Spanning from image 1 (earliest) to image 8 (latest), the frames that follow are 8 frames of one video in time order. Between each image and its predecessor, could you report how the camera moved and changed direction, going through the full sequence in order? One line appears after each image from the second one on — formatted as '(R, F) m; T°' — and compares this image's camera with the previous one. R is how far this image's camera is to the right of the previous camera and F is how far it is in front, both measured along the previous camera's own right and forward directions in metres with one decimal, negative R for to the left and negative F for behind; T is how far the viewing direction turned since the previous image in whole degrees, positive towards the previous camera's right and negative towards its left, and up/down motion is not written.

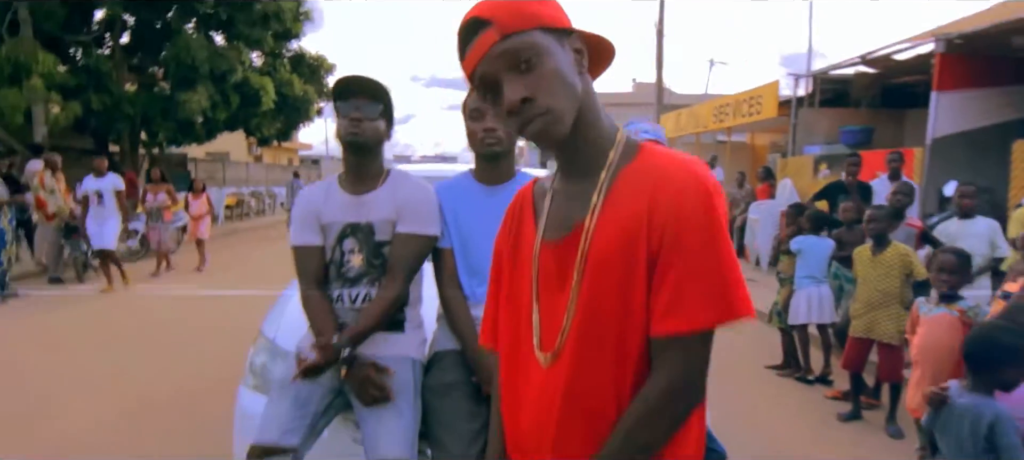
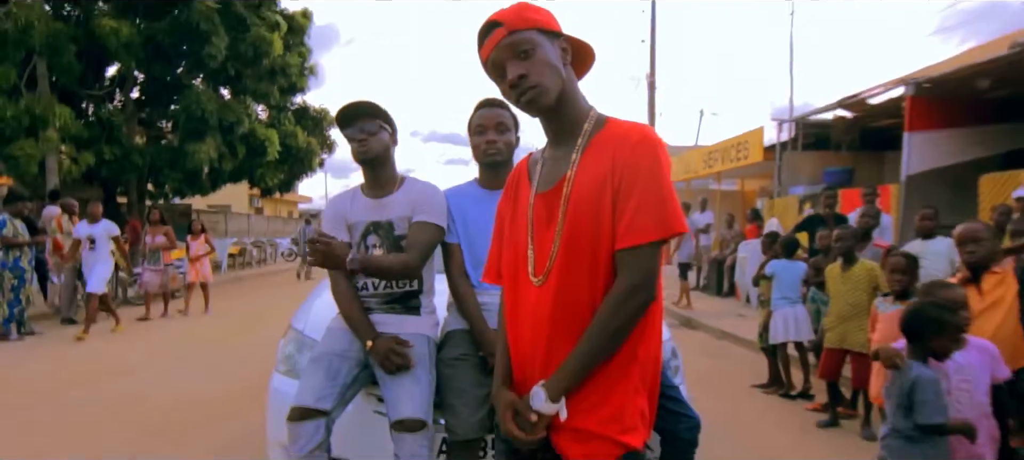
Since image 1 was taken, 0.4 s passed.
(0.0, -0.4) m; 0°
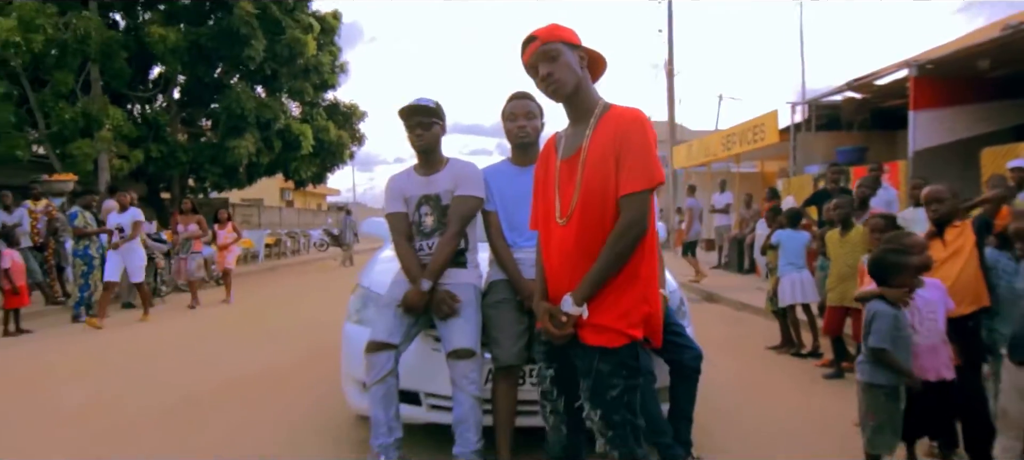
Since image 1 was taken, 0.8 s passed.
(0.0, -0.6) m; -2°
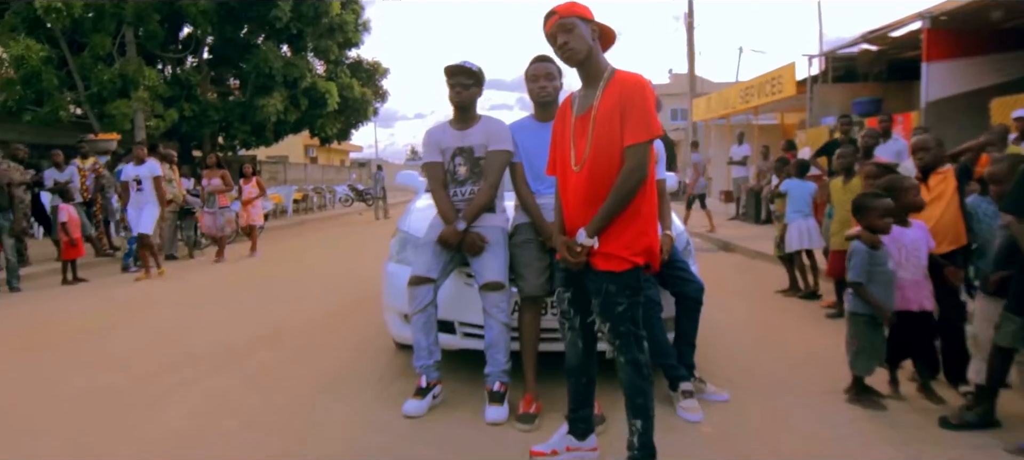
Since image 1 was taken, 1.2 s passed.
(0.0, -0.5) m; -2°
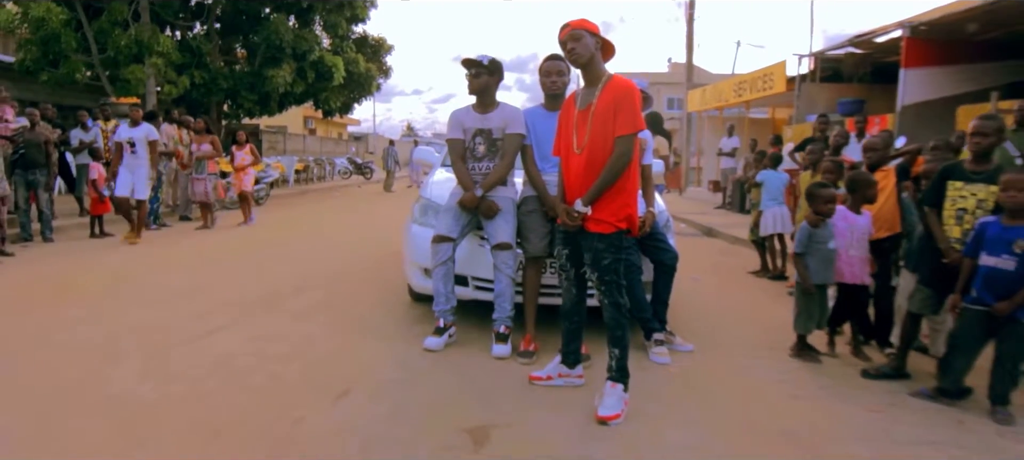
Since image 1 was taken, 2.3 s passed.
(-0.1, -0.7) m; +1°
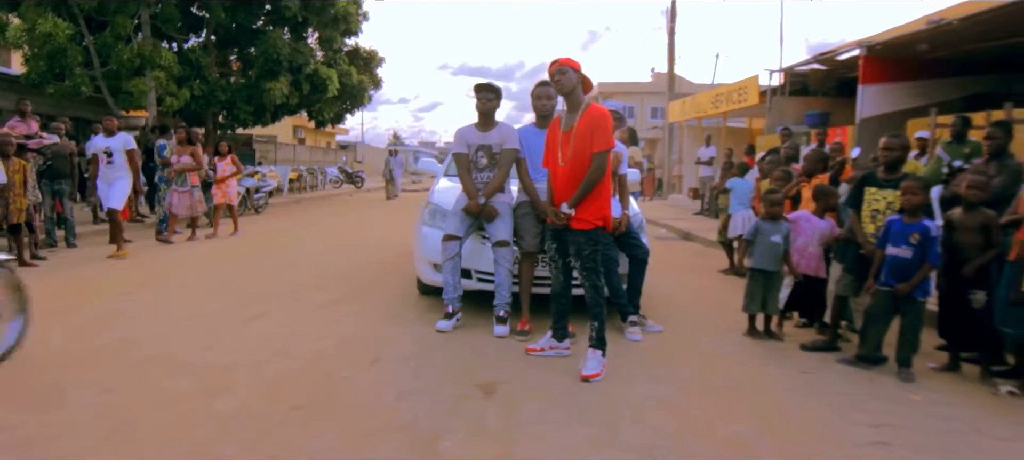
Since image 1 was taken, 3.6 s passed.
(-0.1, -0.8) m; +1°
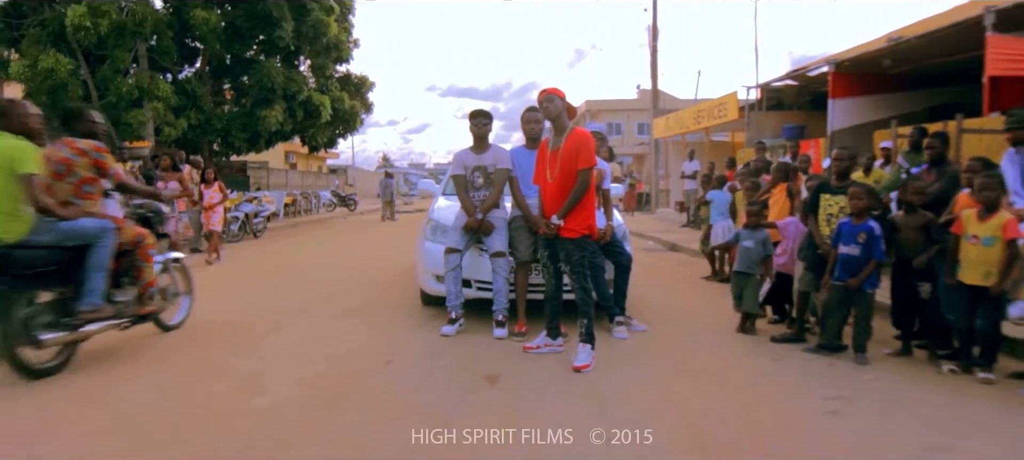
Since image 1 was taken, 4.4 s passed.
(0.0, -0.6) m; +1°
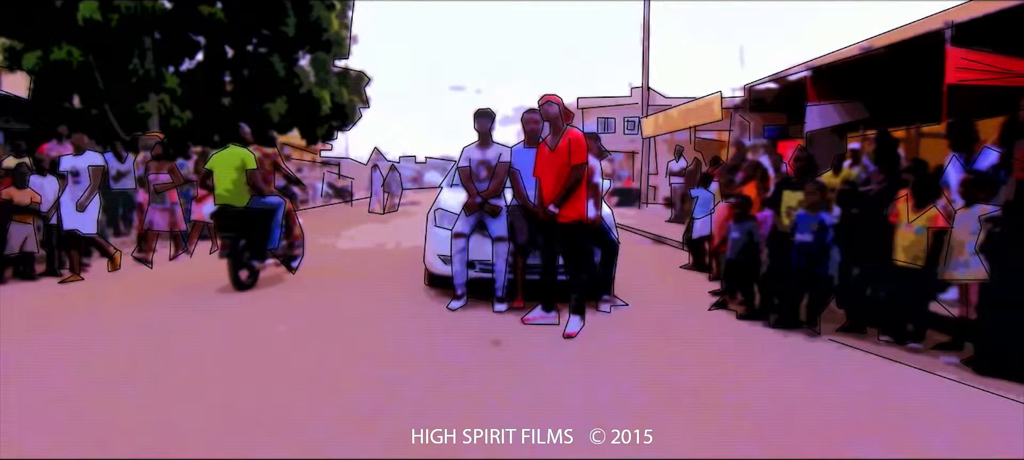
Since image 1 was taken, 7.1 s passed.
(-0.1, -0.8) m; +1°
